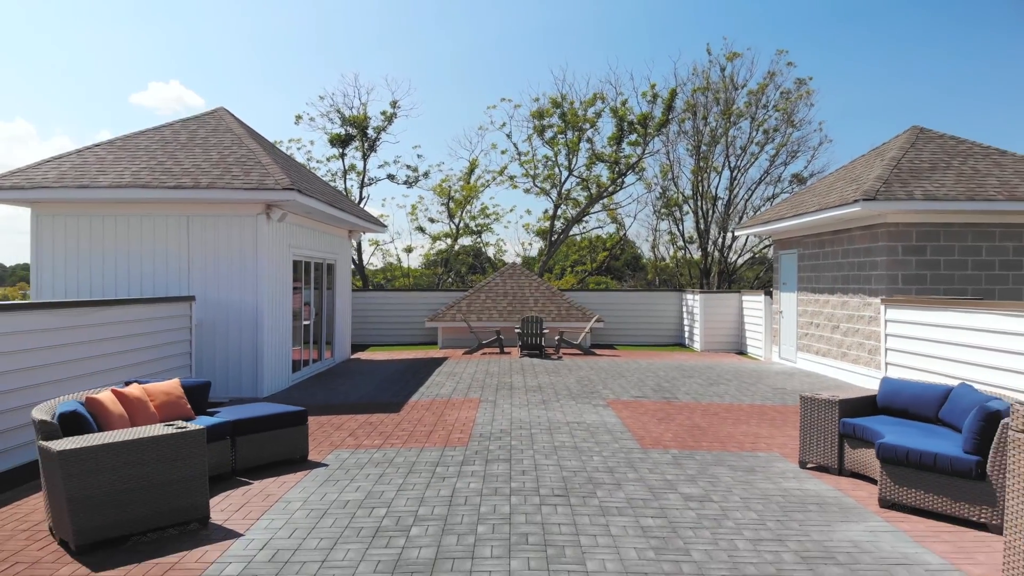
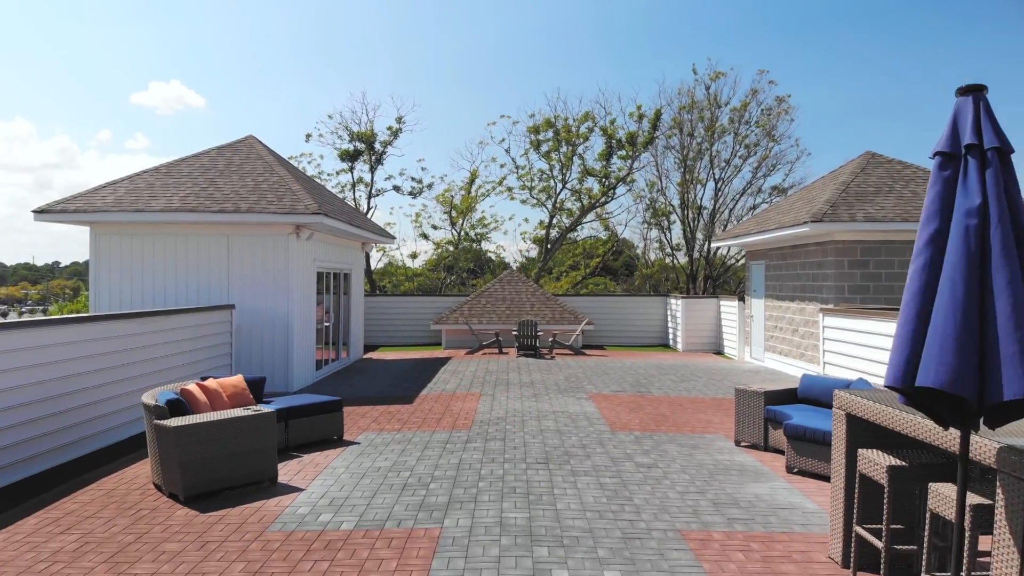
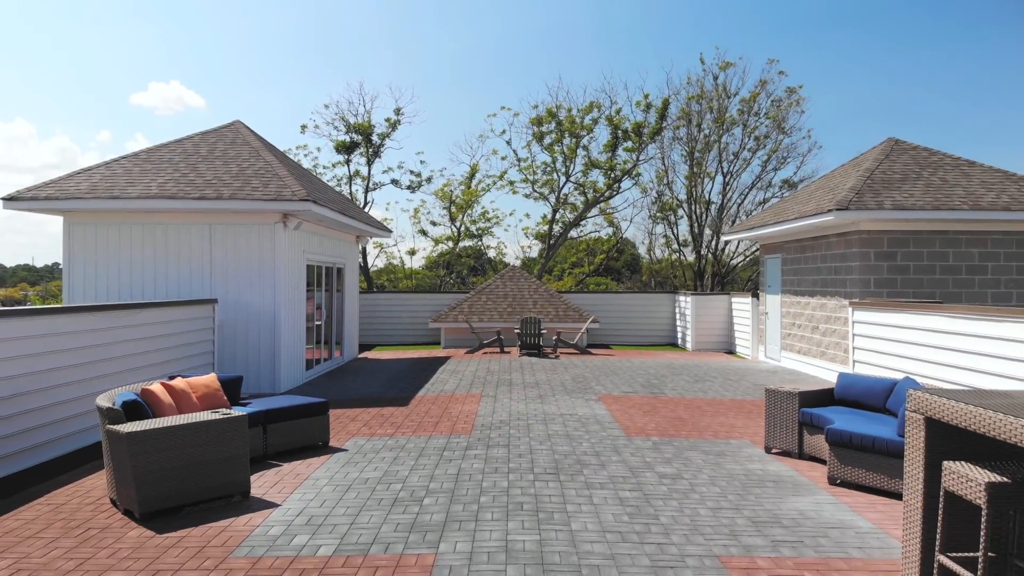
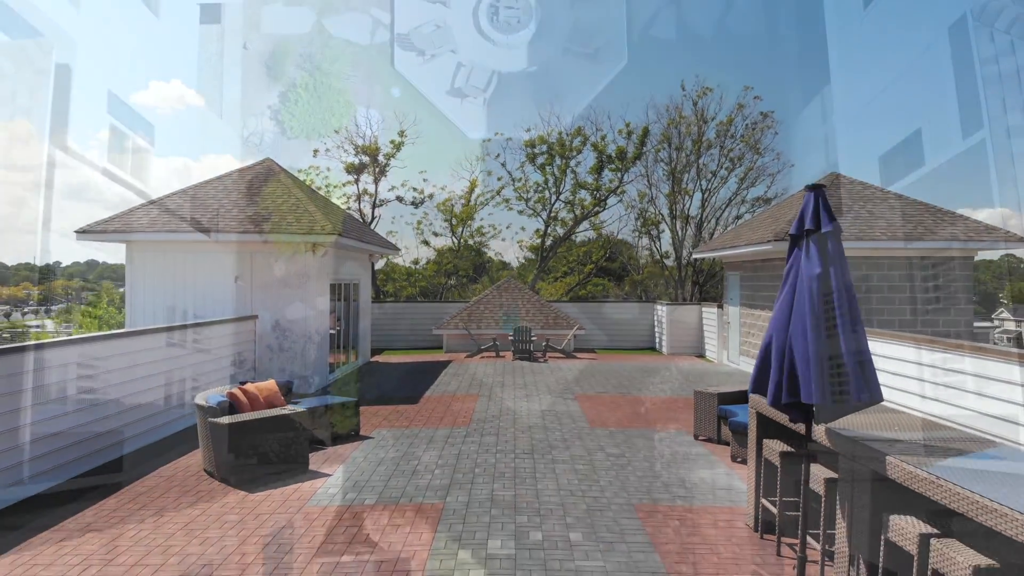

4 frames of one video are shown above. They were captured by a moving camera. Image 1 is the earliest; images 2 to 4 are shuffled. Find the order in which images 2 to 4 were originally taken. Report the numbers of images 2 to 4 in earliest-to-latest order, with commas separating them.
3, 2, 4
